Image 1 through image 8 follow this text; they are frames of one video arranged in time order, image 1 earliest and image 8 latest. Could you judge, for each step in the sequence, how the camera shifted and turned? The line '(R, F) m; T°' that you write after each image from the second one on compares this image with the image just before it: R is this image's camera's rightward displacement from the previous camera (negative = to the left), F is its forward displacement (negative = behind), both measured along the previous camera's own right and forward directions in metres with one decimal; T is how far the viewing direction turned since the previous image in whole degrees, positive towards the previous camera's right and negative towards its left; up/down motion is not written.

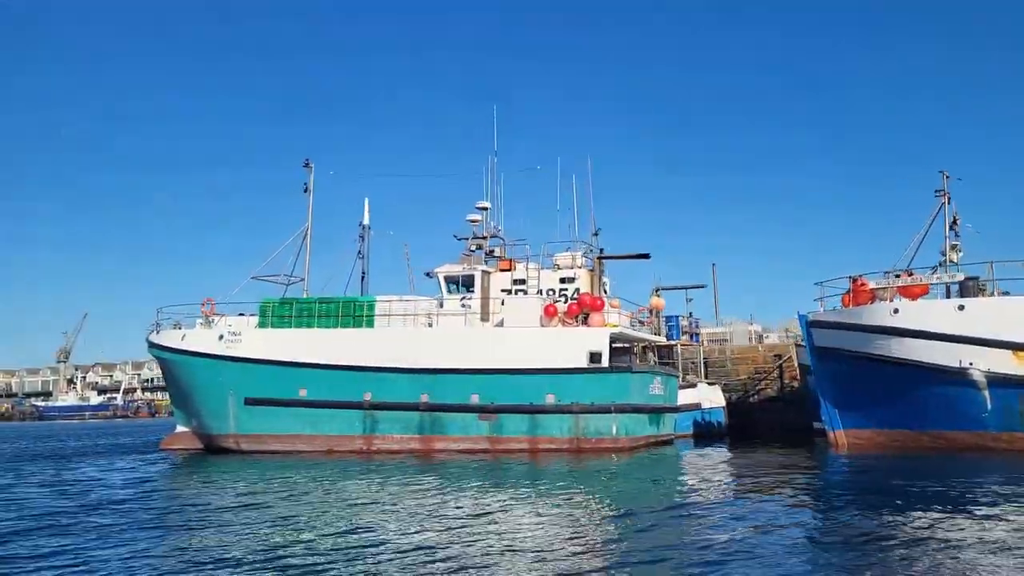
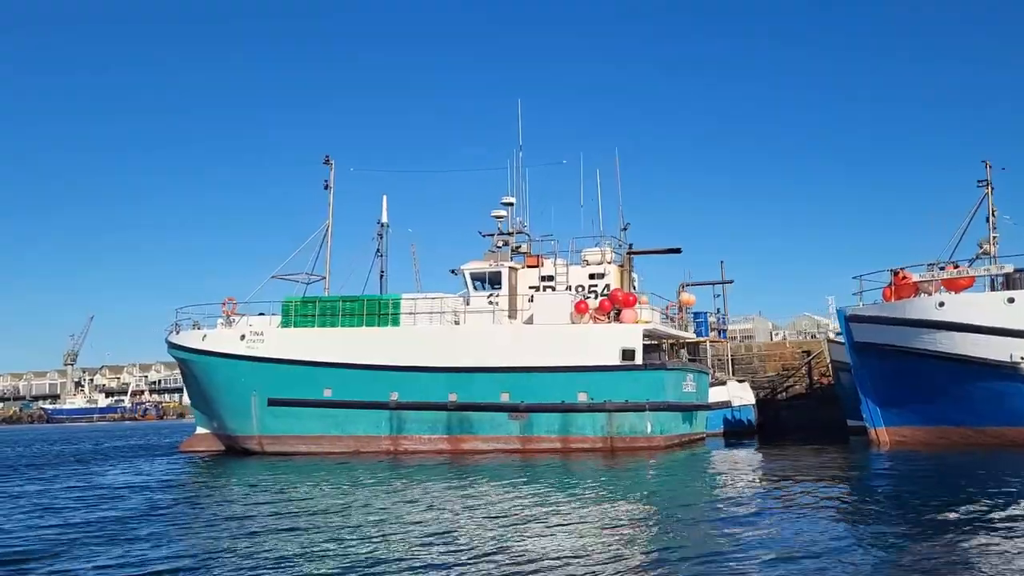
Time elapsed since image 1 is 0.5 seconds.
(-0.4, +0.3) m; -1°
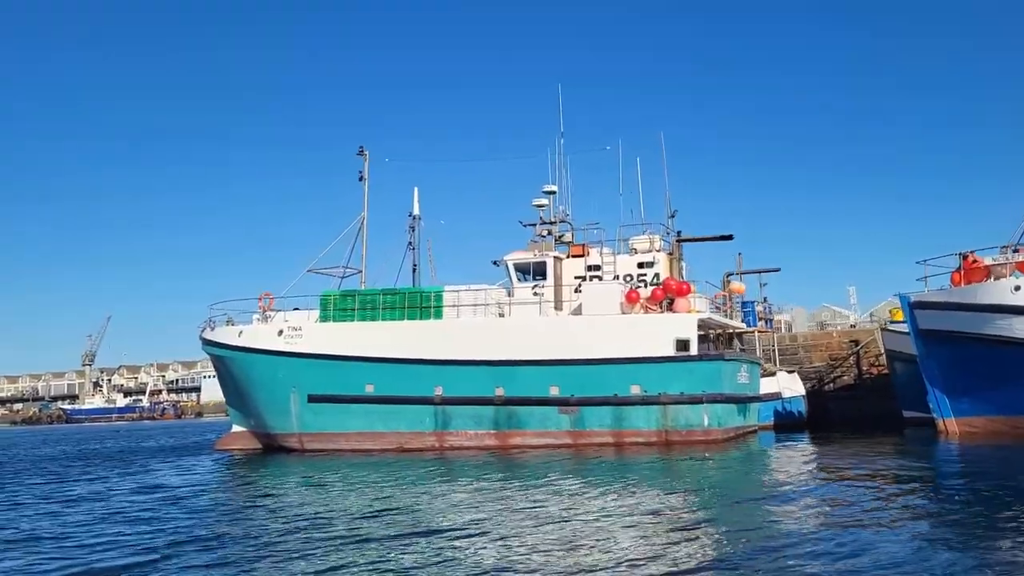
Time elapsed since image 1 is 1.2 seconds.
(-0.6, +0.4) m; -1°
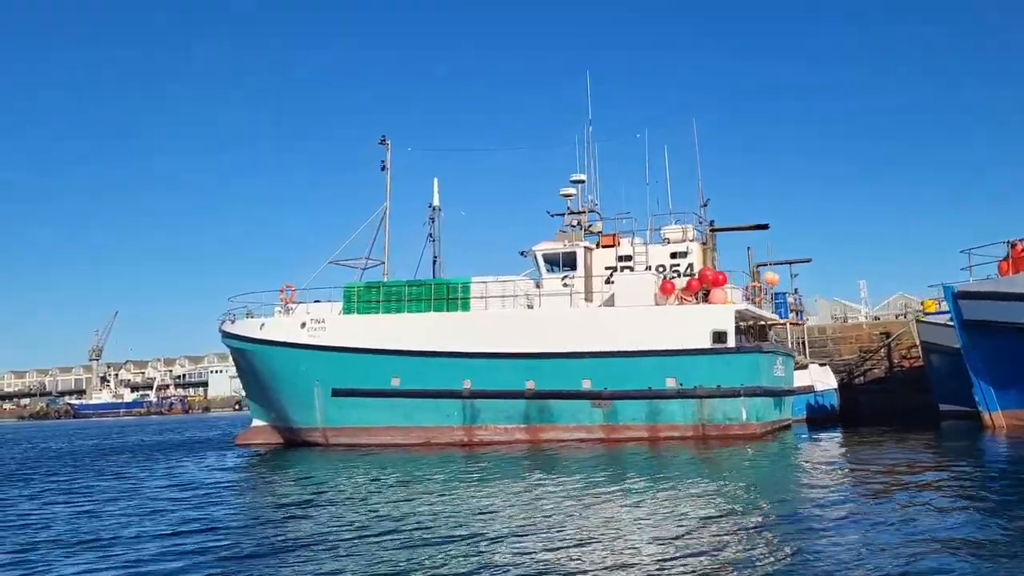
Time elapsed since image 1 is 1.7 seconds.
(-0.4, +0.3) m; -1°
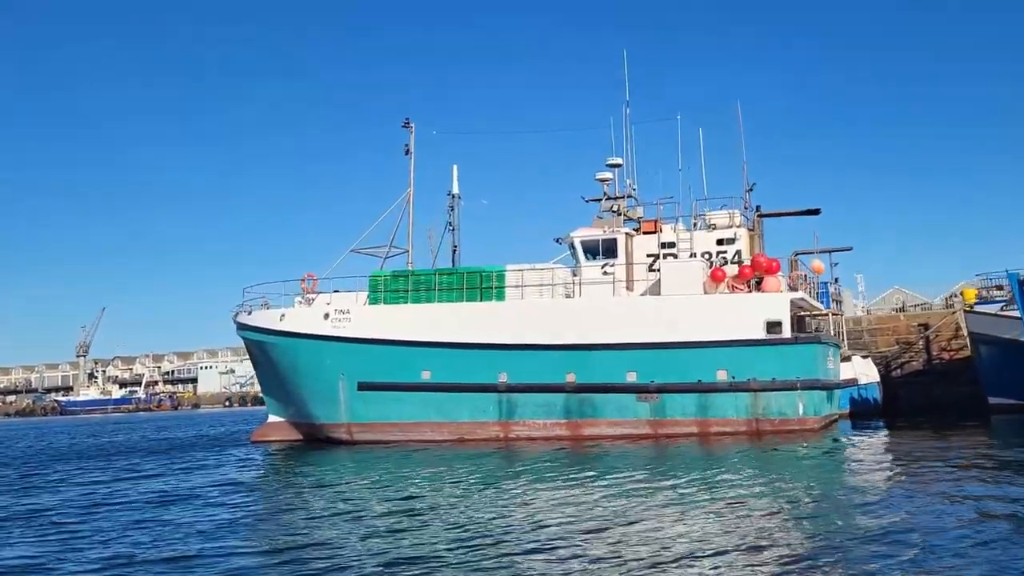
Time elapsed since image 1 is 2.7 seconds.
(-0.8, +0.7) m; 0°
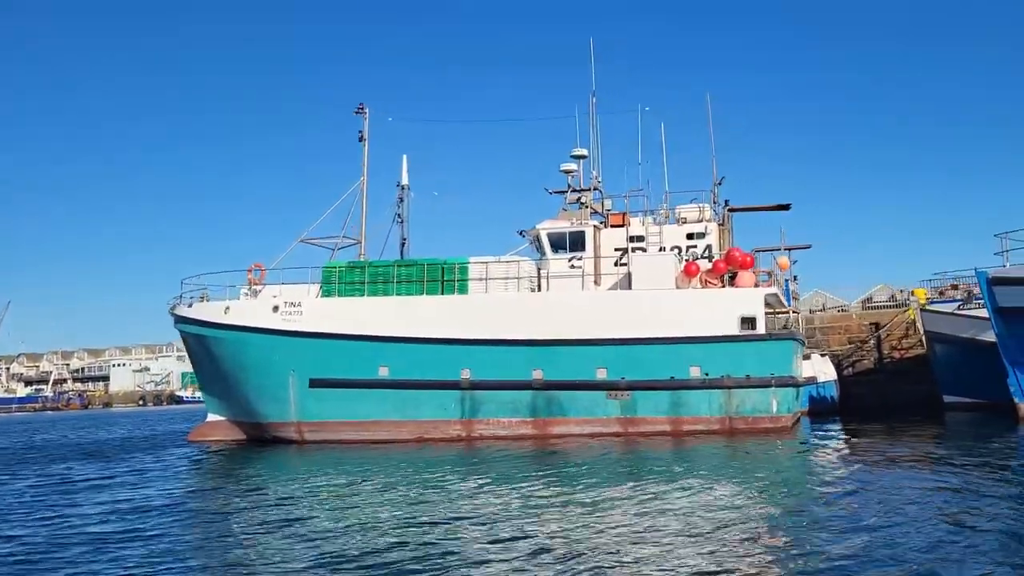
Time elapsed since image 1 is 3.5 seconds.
(-0.5, +0.6) m; +5°
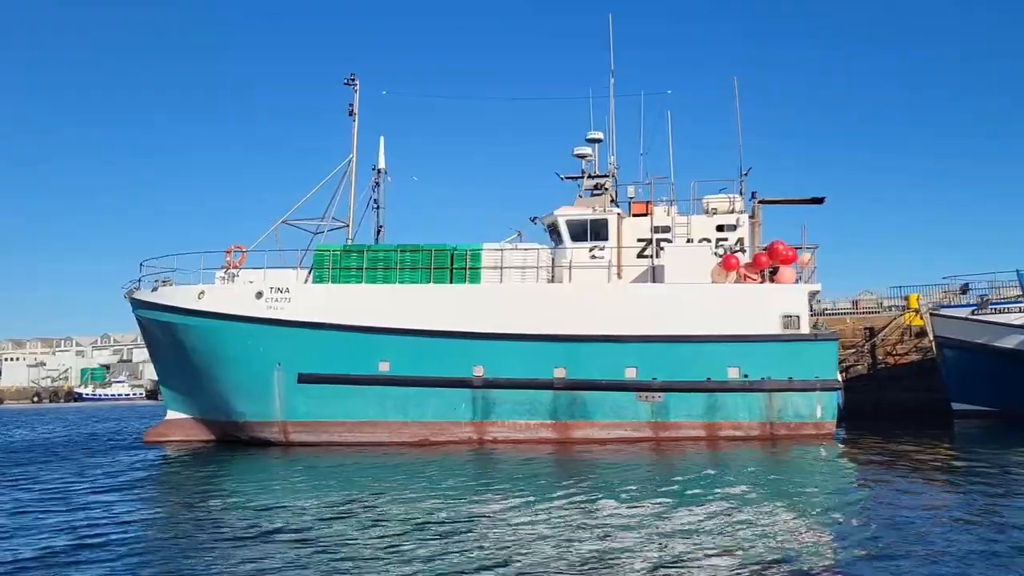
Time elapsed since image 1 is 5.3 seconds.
(-1.3, +1.2) m; +5°
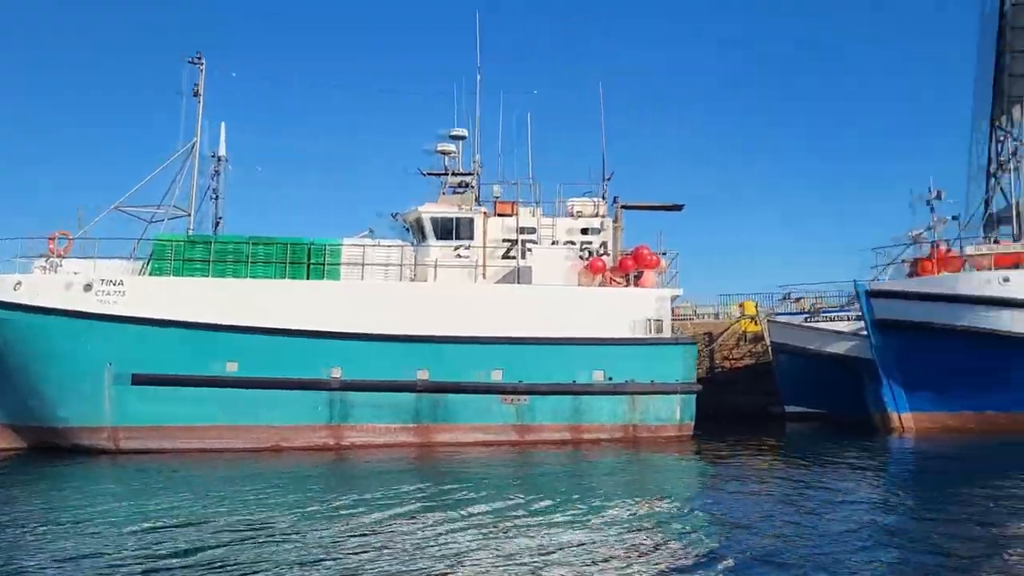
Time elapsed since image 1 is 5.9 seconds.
(0.0, +0.4) m; +10°
